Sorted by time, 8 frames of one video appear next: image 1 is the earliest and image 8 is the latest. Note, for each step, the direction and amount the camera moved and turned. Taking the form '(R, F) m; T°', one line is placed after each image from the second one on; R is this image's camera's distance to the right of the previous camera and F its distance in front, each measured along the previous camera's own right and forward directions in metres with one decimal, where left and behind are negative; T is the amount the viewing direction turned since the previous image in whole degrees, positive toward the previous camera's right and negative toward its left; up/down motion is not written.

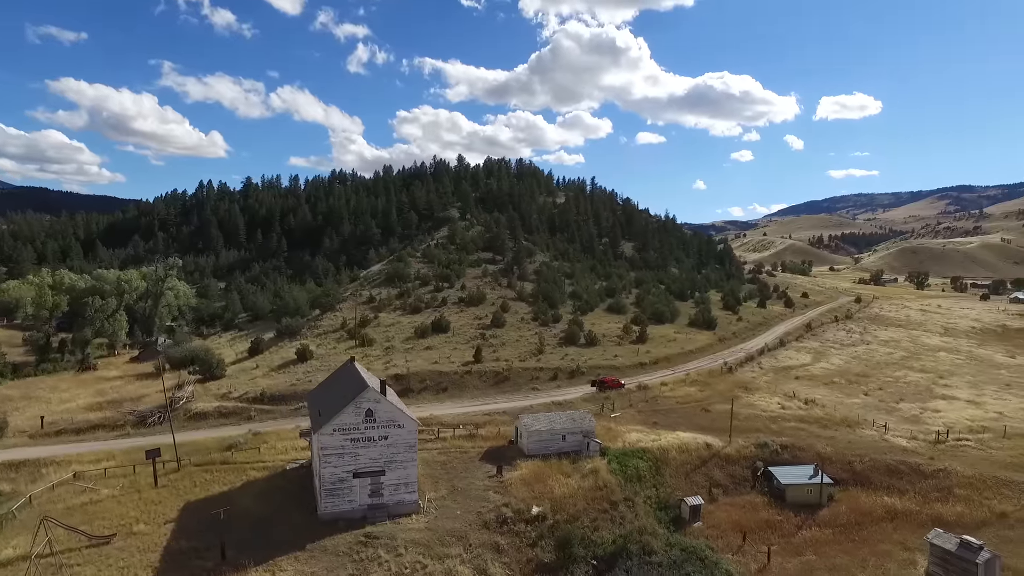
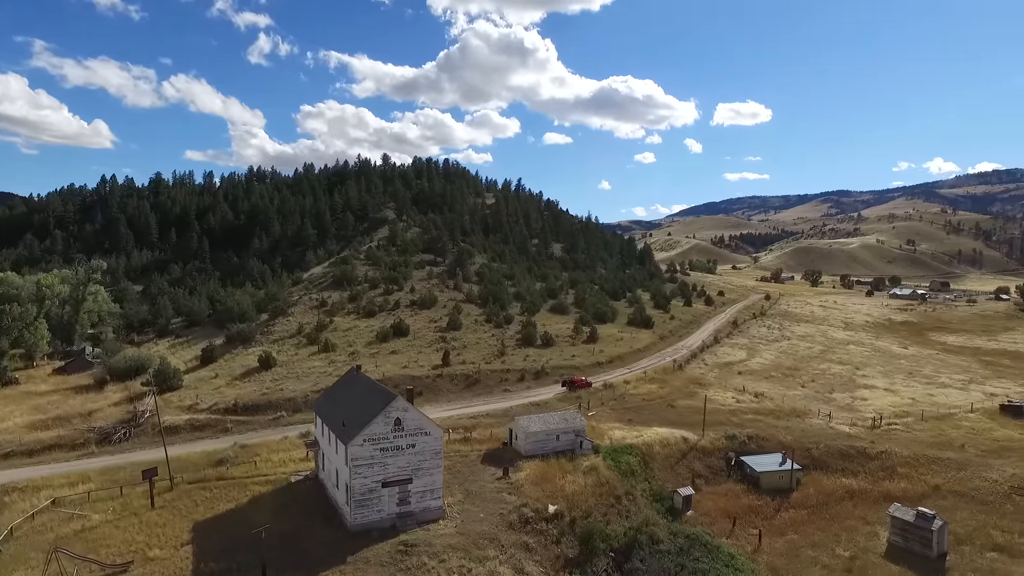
(-6.0, -0.8) m; +9°
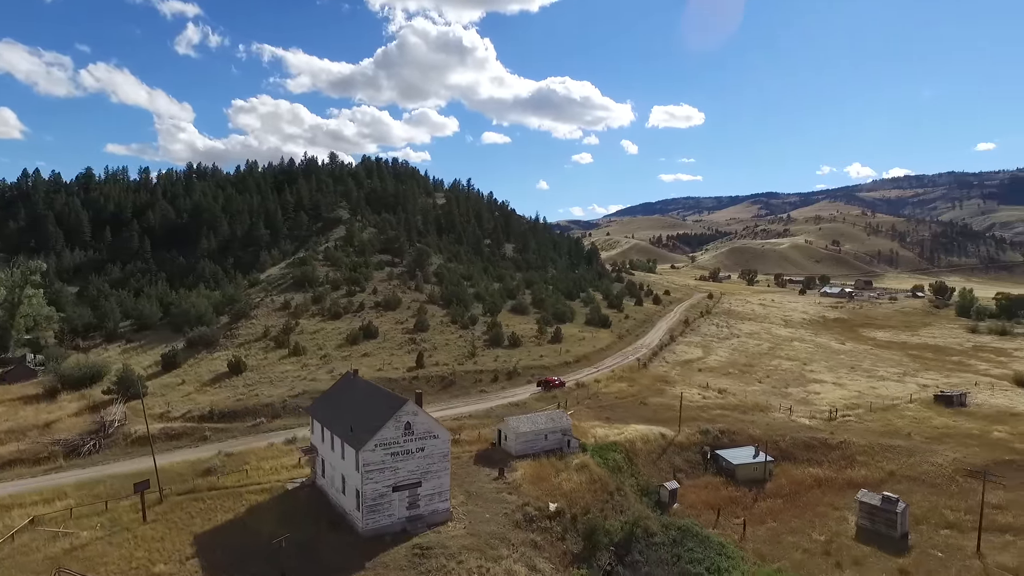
(-3.6, -0.5) m; +6°
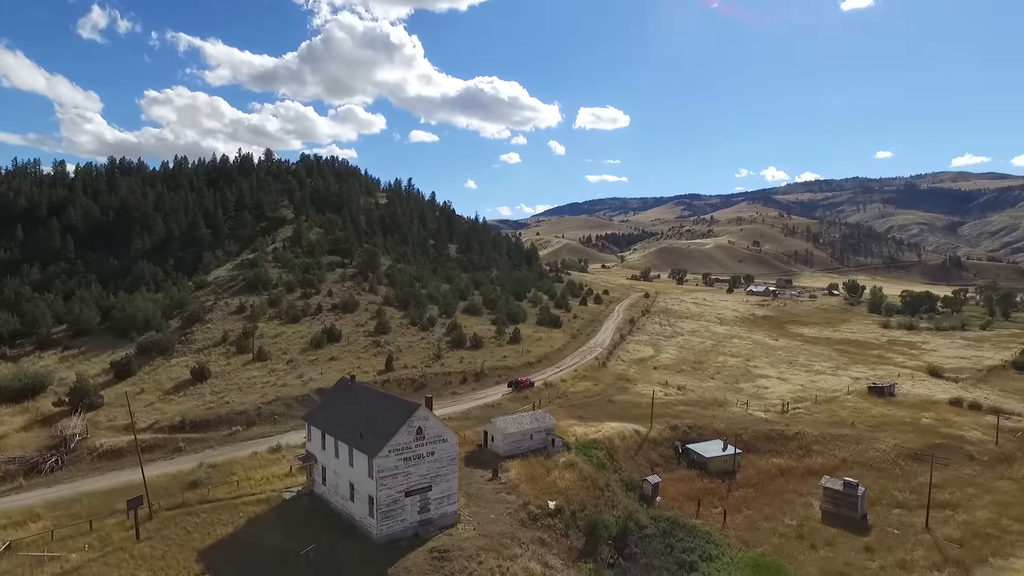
(-4.3, -0.4) m; +7°
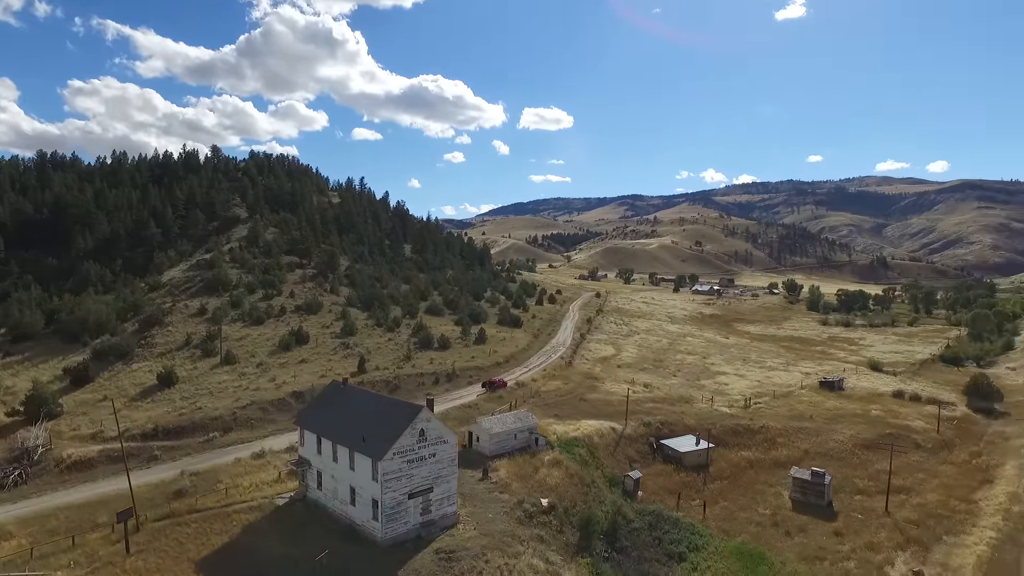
(-3.0, -0.3) m; +5°
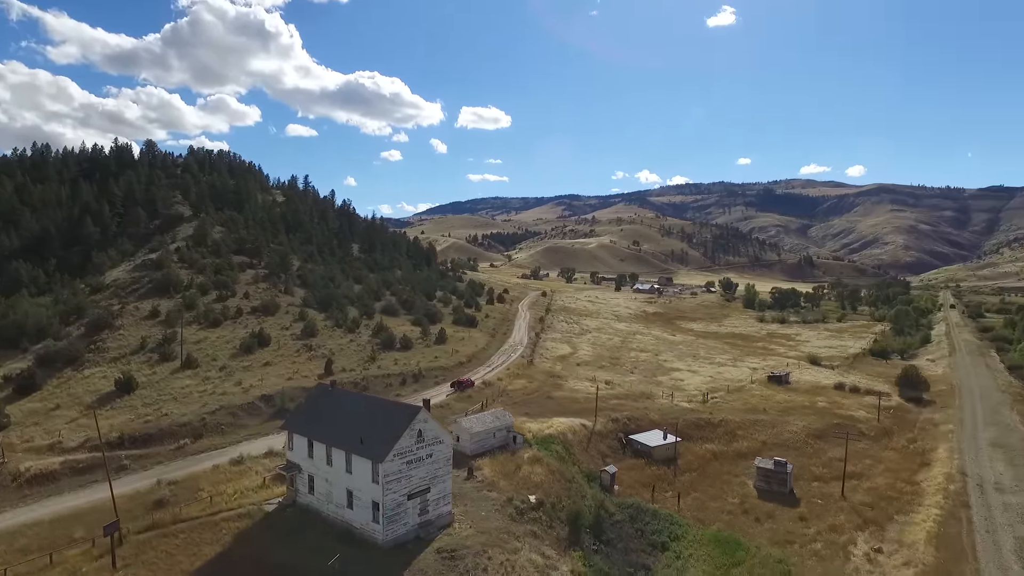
(-3.1, -0.3) m; +6°
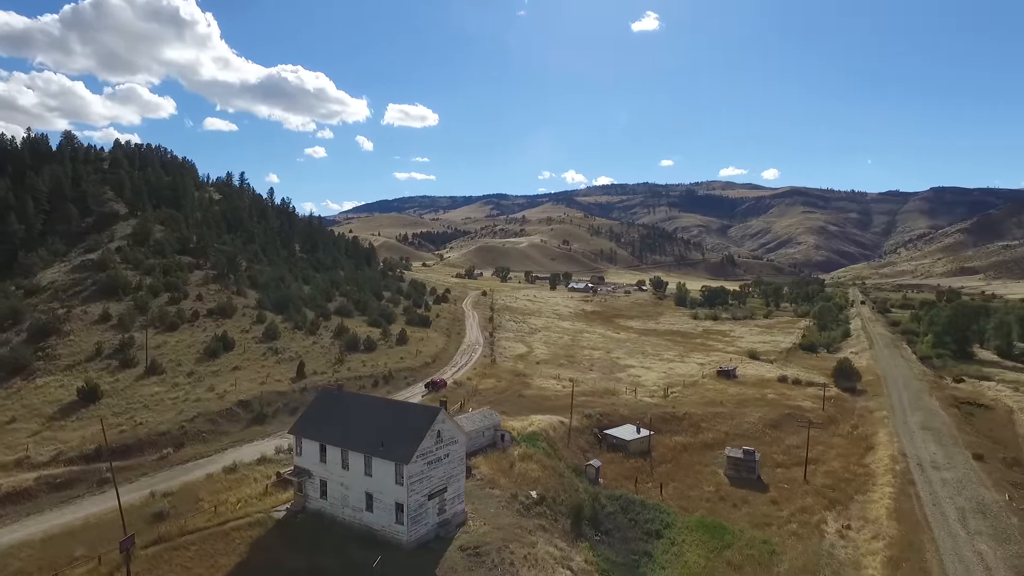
(-4.7, -0.5) m; +7°
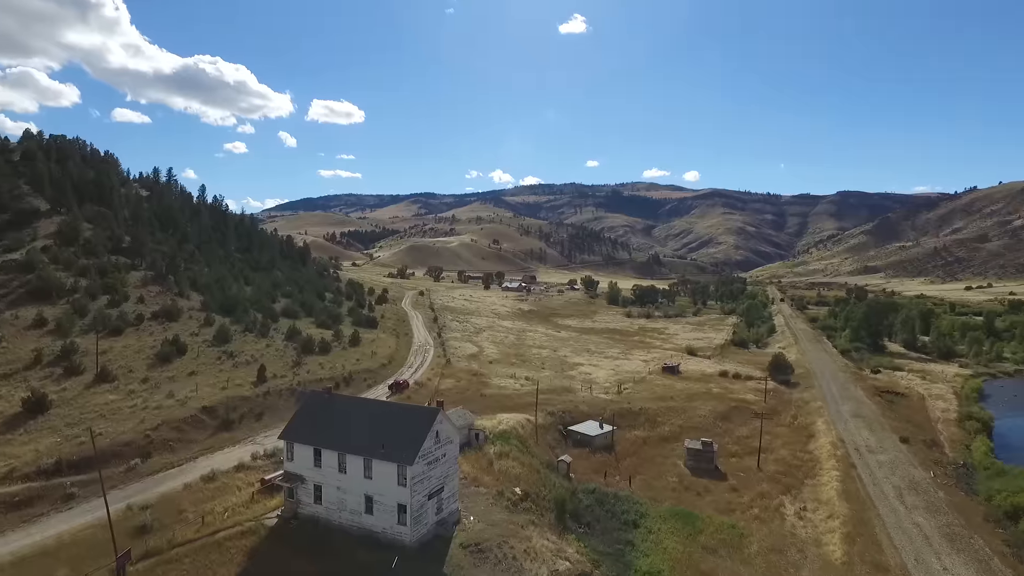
(-3.6, -0.4) m; +7°
